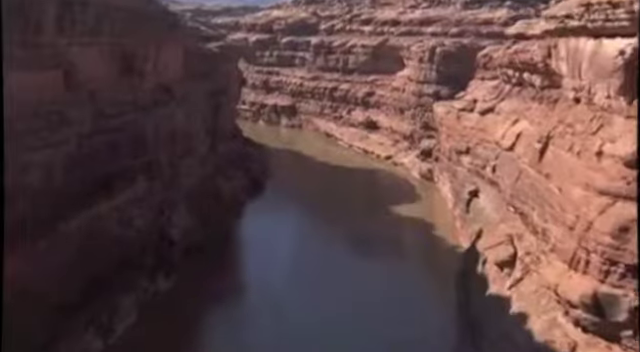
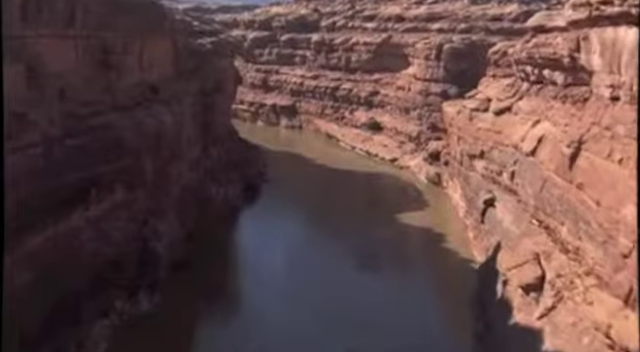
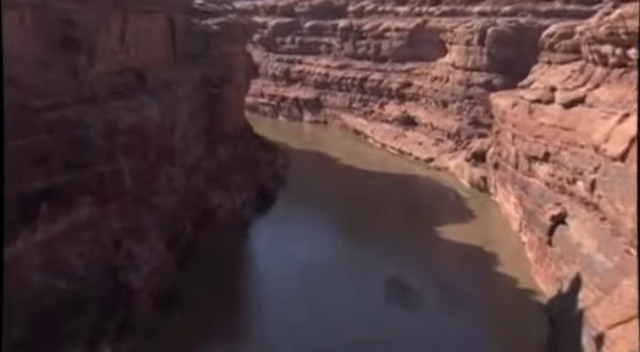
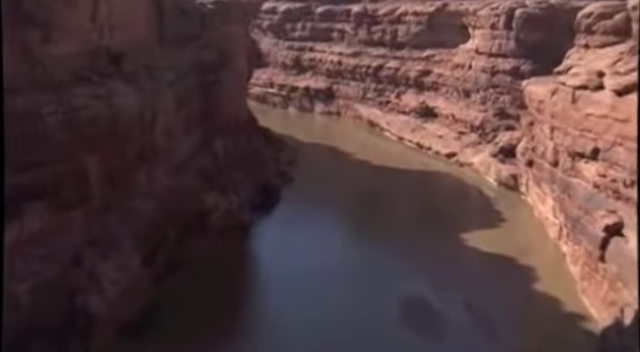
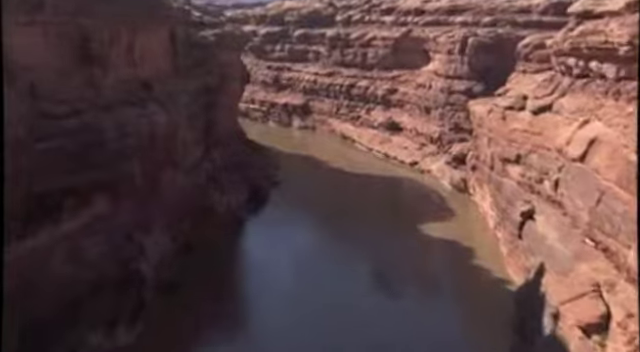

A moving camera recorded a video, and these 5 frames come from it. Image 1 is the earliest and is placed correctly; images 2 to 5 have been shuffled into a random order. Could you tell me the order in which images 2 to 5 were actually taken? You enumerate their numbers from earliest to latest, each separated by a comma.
2, 5, 3, 4
